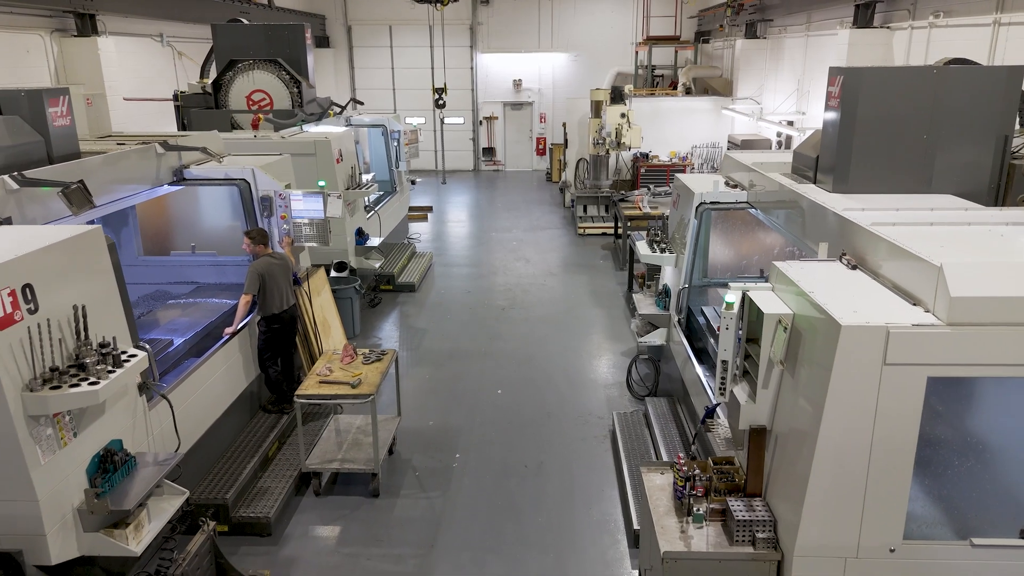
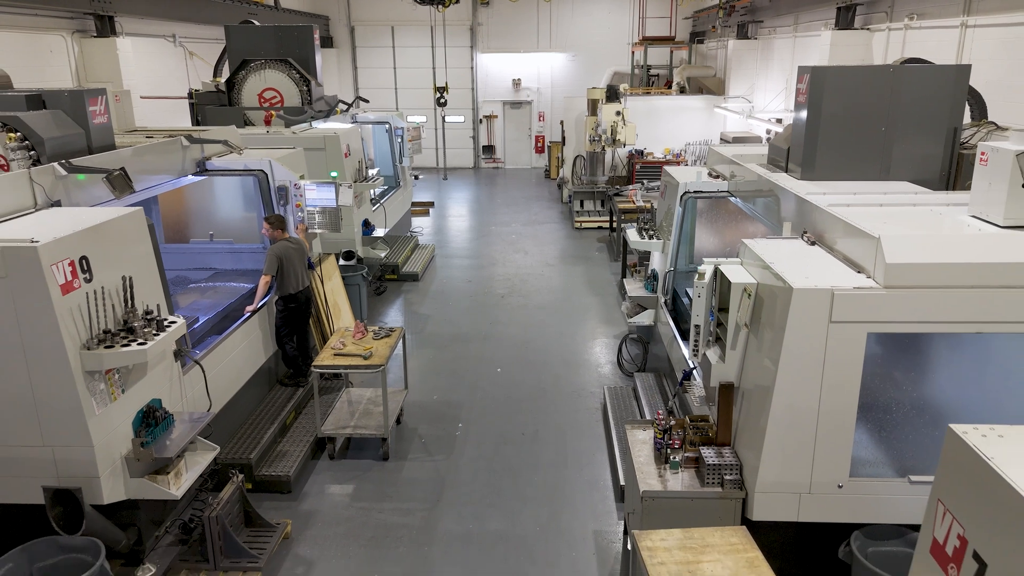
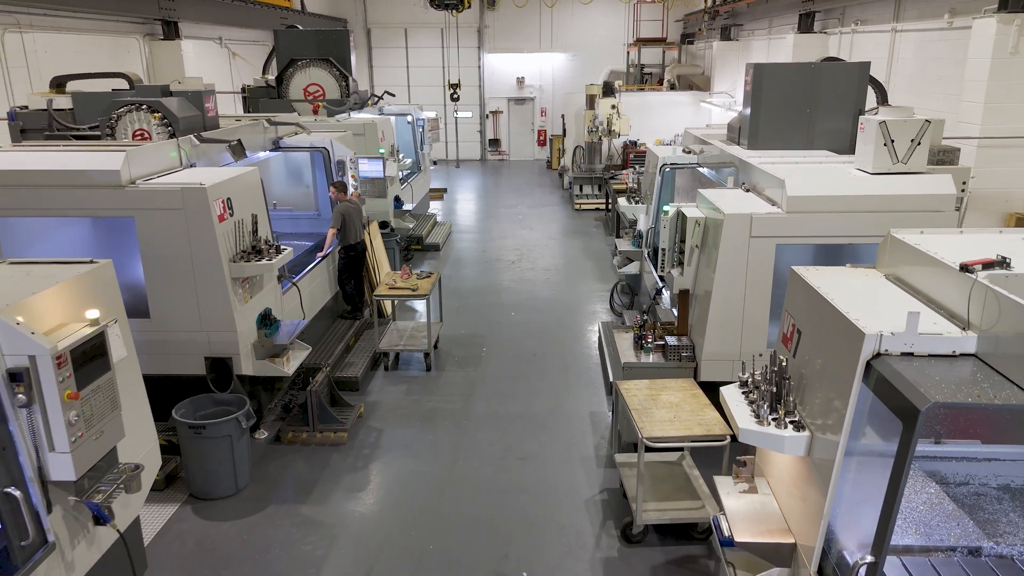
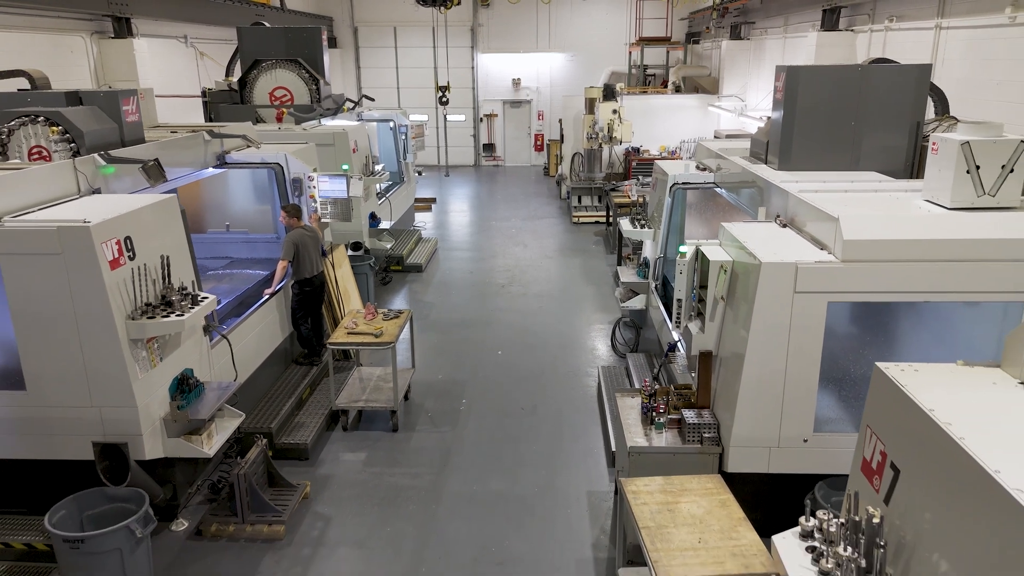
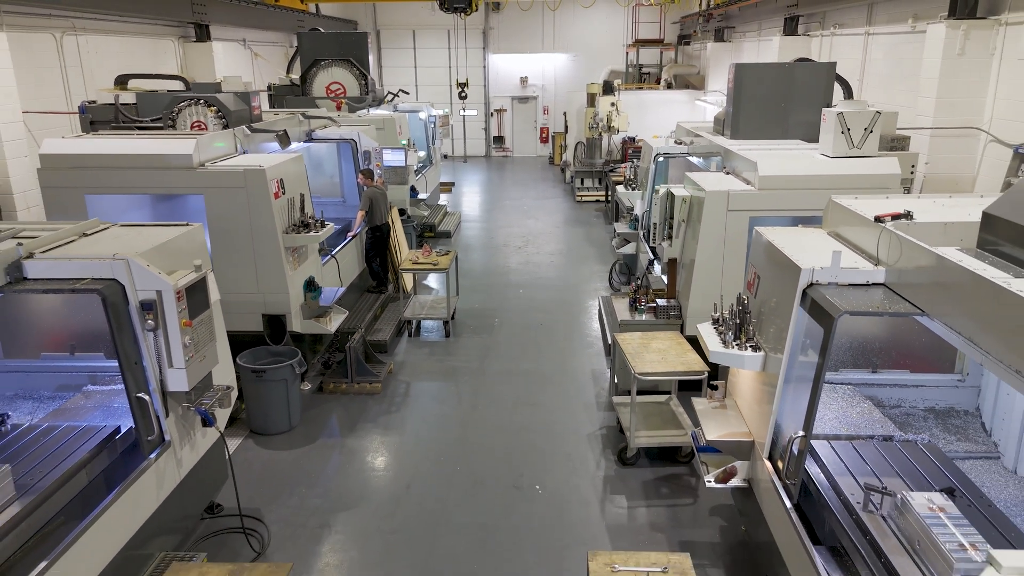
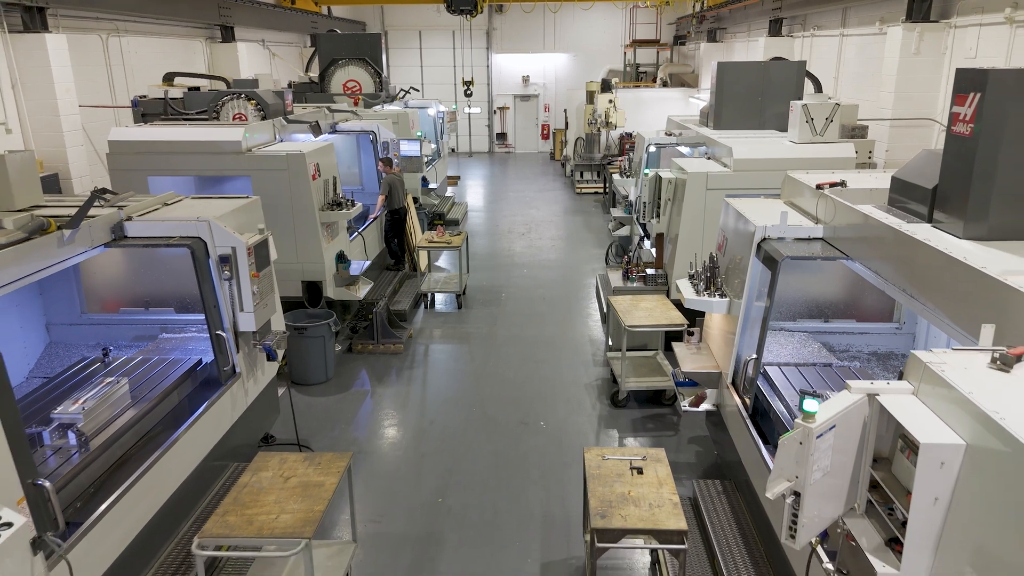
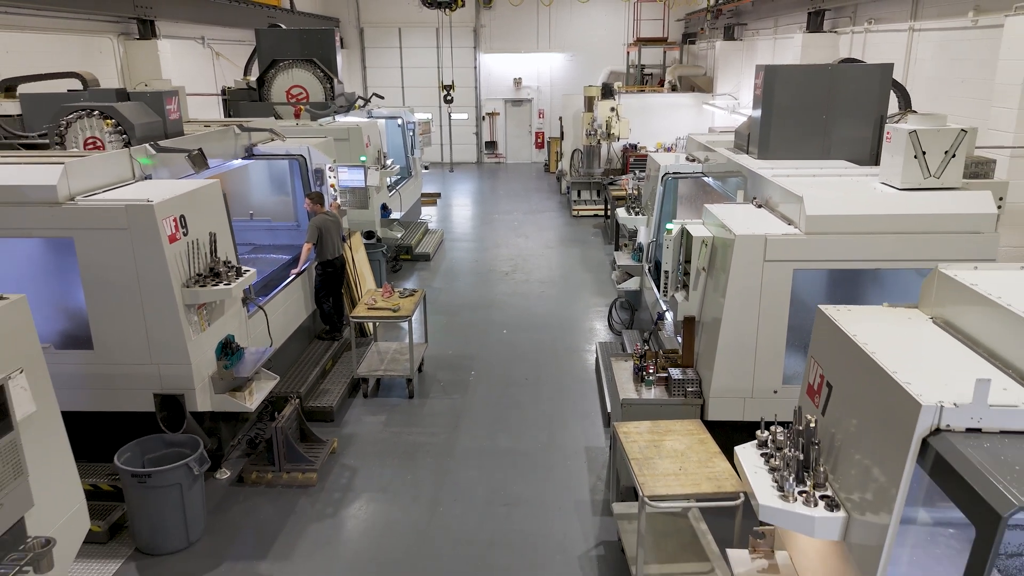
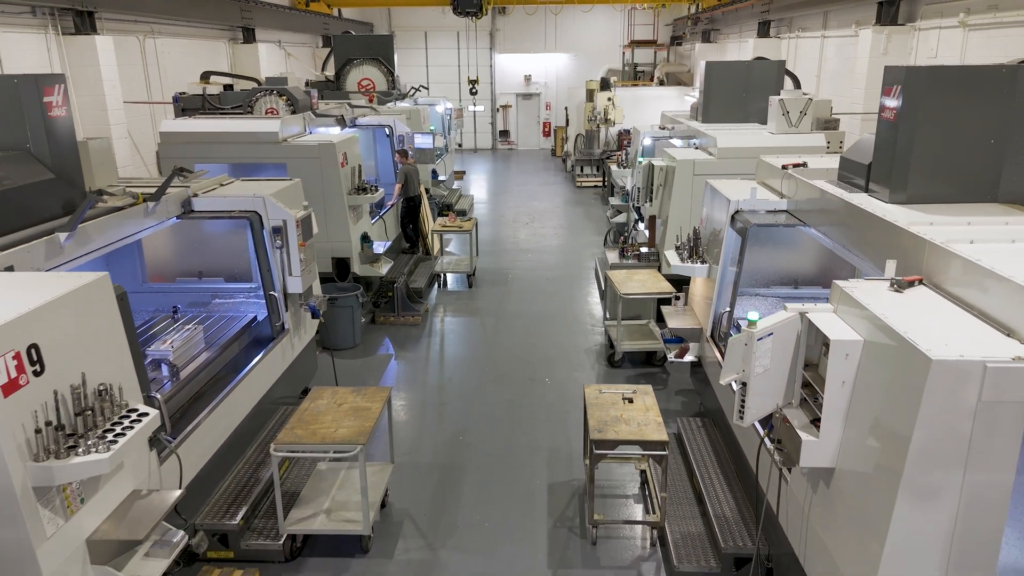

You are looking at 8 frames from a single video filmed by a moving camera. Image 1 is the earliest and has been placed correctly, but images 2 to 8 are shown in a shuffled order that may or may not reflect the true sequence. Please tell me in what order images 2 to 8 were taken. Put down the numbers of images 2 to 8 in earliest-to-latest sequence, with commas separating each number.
2, 4, 7, 3, 5, 6, 8
